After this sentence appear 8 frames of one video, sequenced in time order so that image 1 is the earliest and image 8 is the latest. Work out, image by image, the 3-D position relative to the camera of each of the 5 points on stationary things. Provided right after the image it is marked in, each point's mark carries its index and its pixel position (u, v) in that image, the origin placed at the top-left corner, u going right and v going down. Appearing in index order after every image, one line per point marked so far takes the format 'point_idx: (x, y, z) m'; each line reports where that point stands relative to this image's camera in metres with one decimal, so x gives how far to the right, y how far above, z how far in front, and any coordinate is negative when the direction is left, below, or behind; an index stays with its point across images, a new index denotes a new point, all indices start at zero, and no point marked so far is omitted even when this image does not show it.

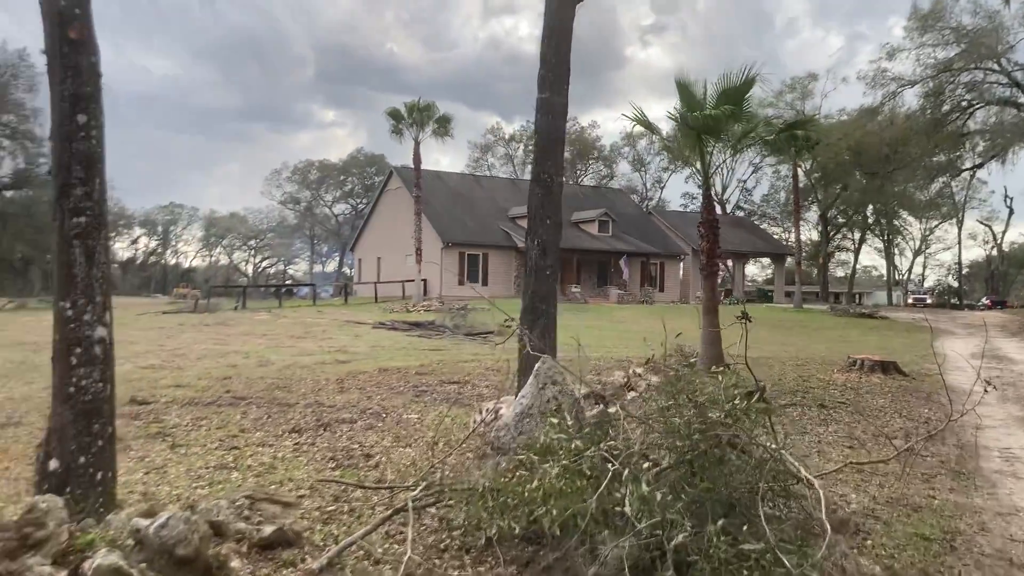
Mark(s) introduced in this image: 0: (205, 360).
0: (-4.6, -1.1, +13.8) m
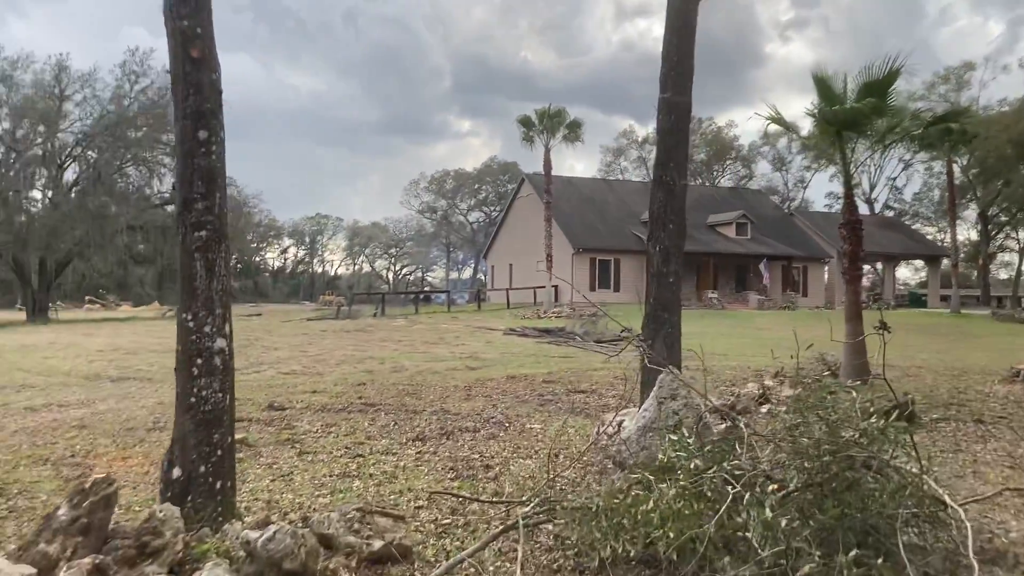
0: (-2.6, -1.2, +14.2) m
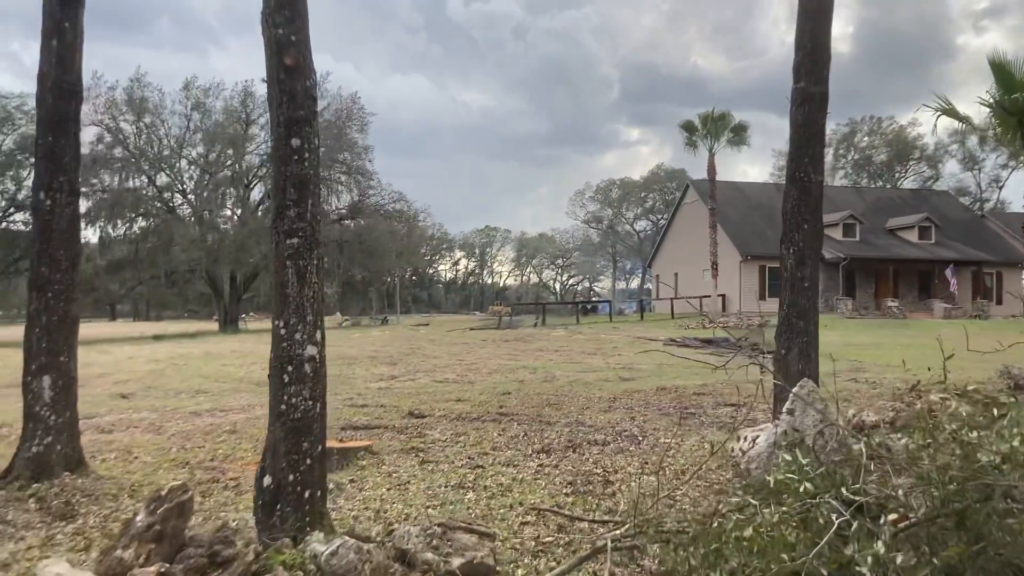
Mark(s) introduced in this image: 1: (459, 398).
0: (-0.2, -1.3, +14.3) m
1: (-0.6, -1.2, +10.2) m
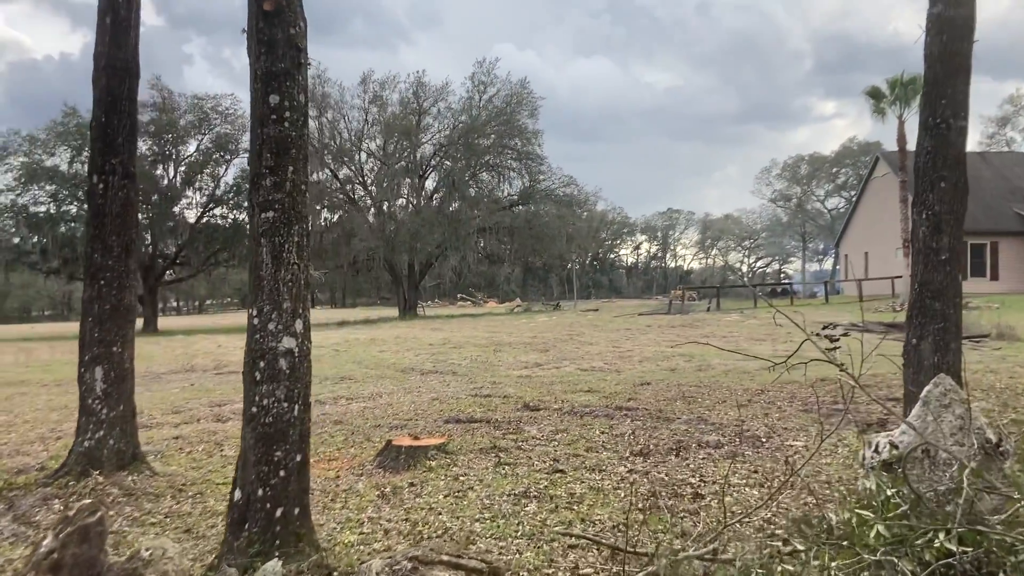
0: (+2.0, -1.1, +13.5) m
1: (+0.8, -1.0, +9.6) m
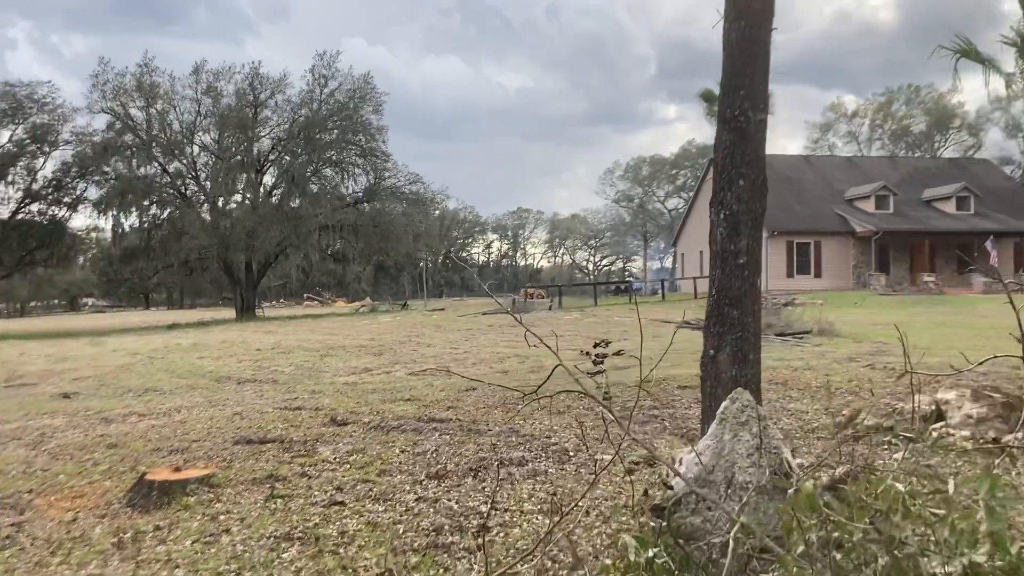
0: (-0.5, -1.1, +13.1) m
1: (-1.0, -1.1, +9.1) m
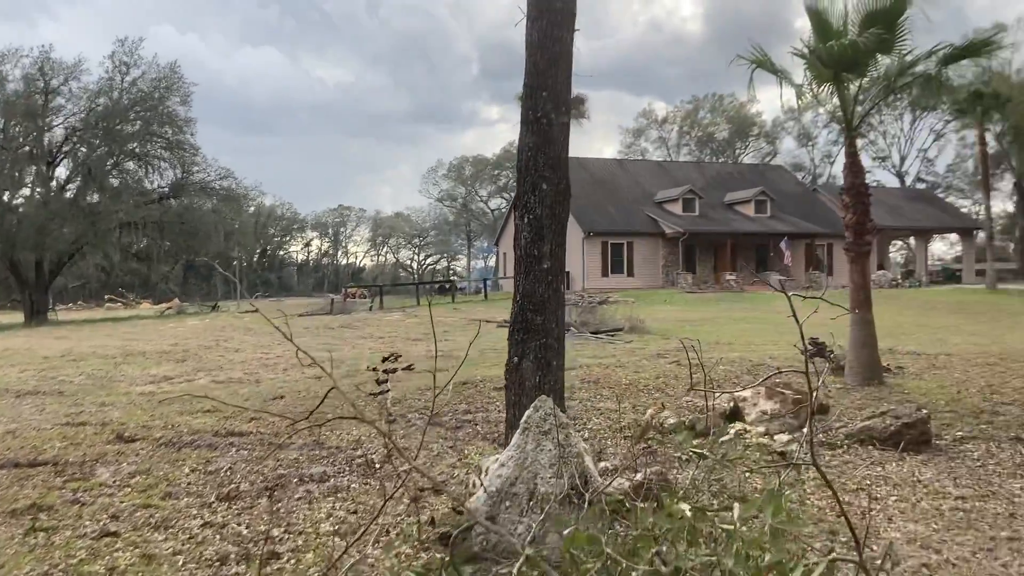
0: (-3.0, -1.1, +12.6) m
1: (-2.7, -1.1, +8.5) m
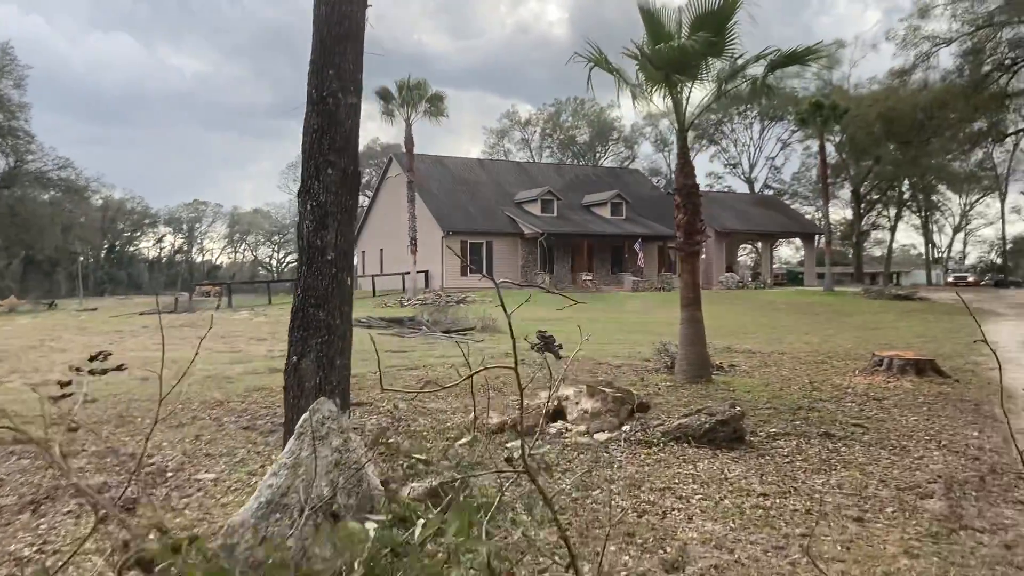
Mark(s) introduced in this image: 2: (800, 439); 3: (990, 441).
0: (-5.0, -1.1, +11.8) m
1: (-4.2, -1.0, +7.8) m
2: (+1.7, -0.9, +5.4) m
3: (+3.0, -1.0, +5.8) m
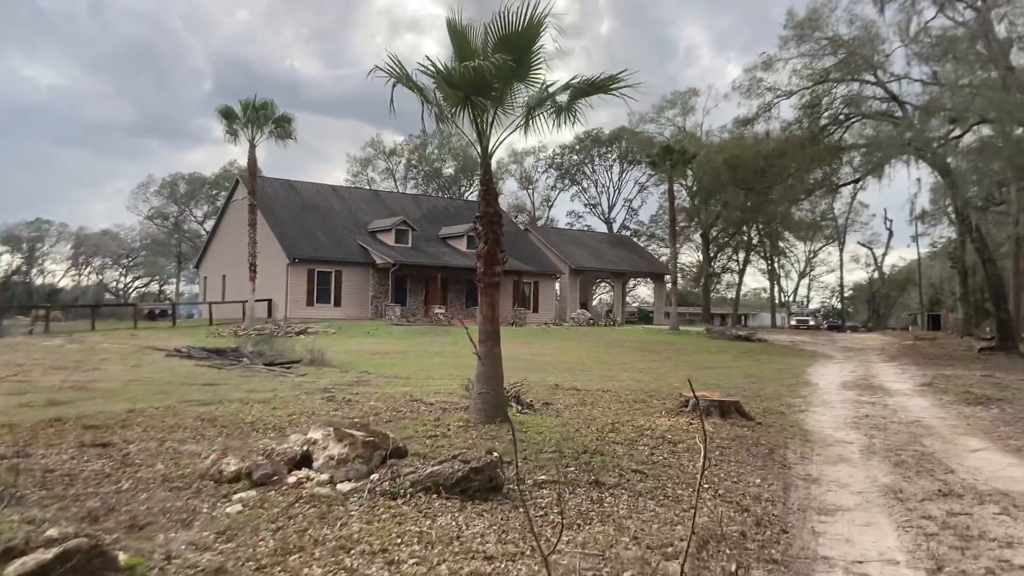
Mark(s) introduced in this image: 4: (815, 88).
0: (-7.2, -1.3, +10.4) m
1: (-5.9, -1.1, +6.5) m
2: (+0.3, -1.1, +4.9) m
3: (+1.5, -1.2, +5.6) m
4: (+6.3, +4.2, +19.5) m
